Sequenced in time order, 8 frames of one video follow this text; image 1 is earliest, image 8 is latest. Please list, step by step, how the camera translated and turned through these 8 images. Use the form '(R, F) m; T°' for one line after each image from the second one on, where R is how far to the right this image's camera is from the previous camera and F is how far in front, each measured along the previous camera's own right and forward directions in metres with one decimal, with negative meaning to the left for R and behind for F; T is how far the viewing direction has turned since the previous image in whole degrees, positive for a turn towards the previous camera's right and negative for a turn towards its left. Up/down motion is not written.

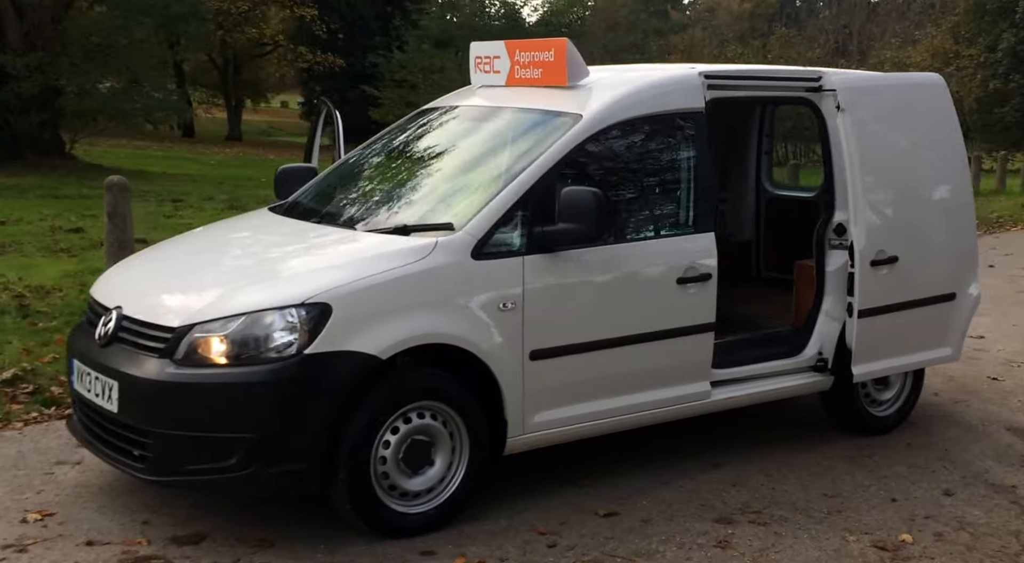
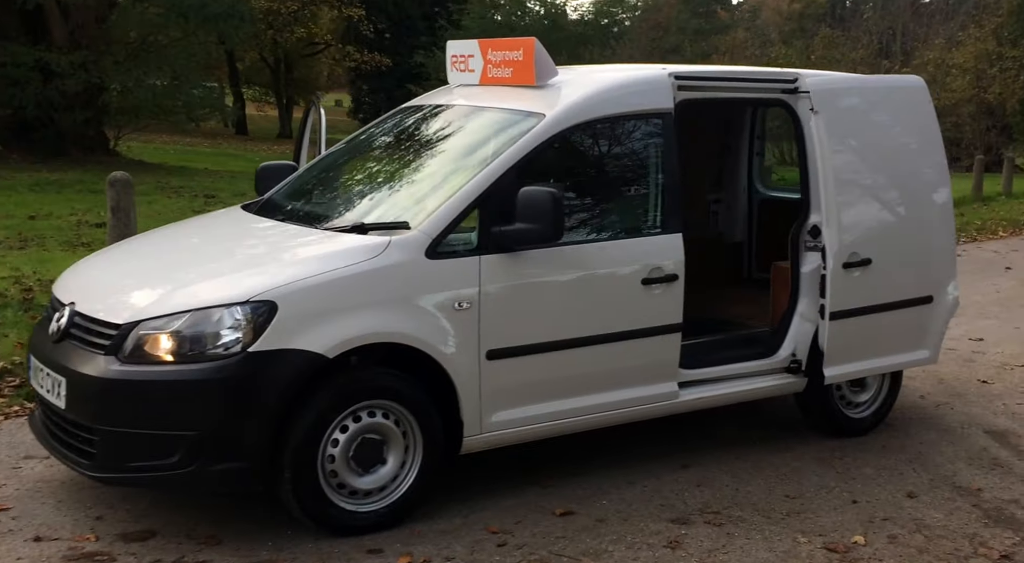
(+0.4, -0.1) m; -2°
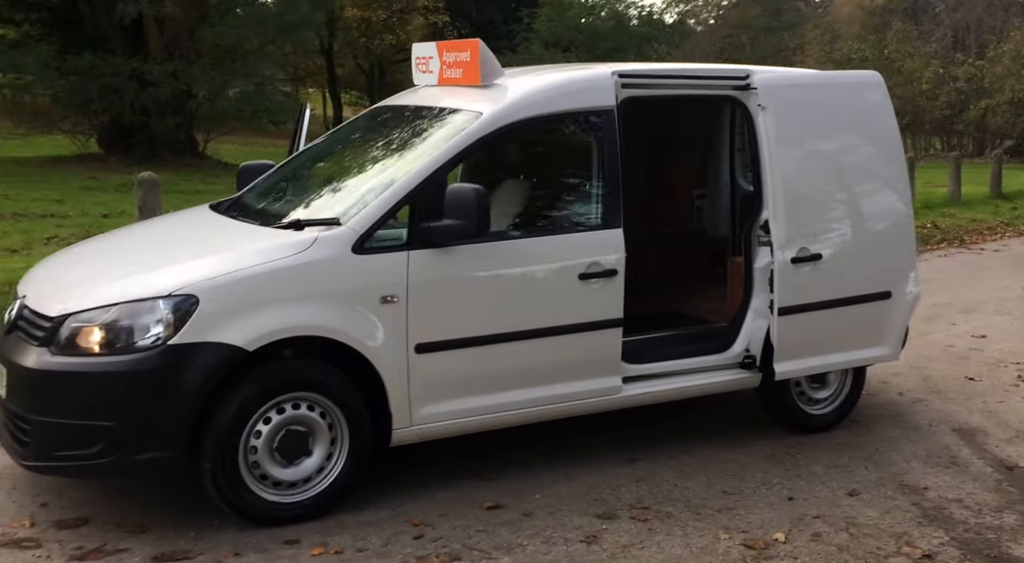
(+0.7, 0.0) m; -4°
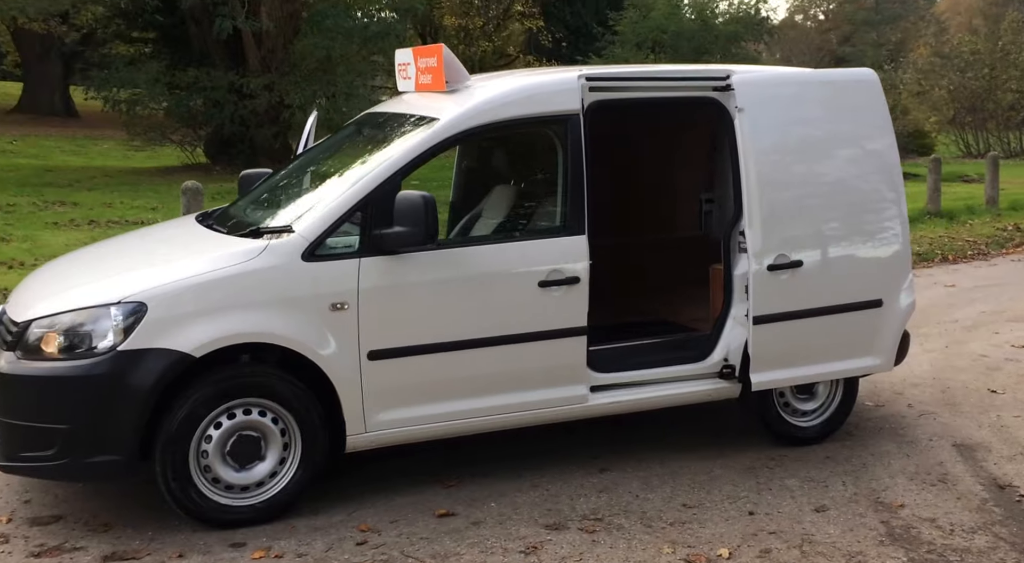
(+0.8, 0.0) m; -6°
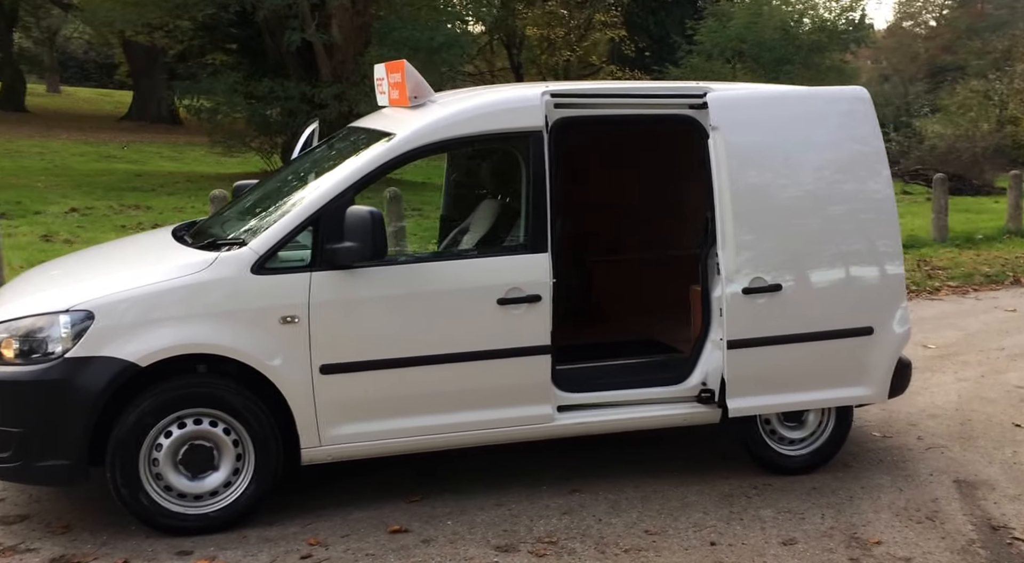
(+0.7, +0.1) m; -6°
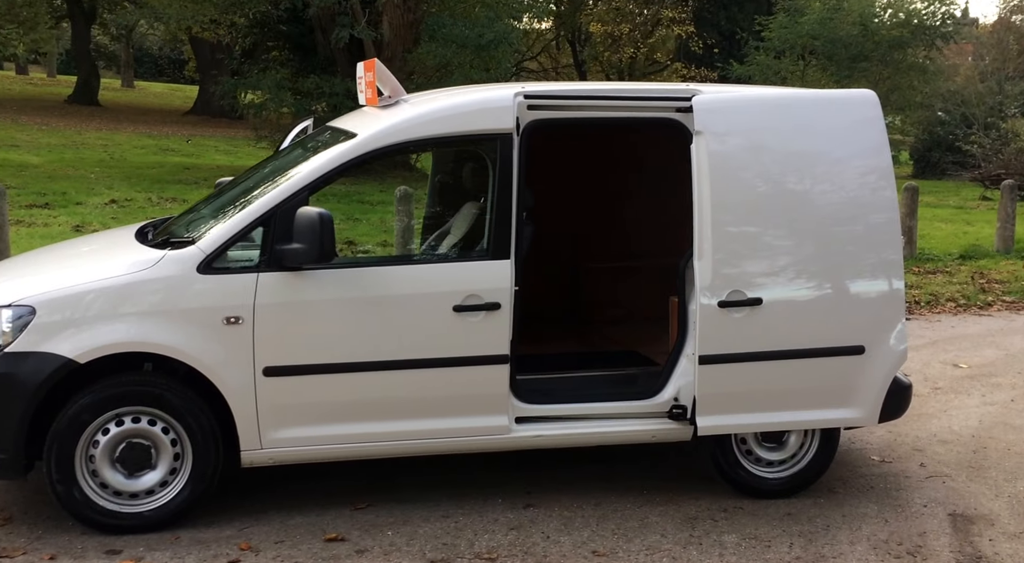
(+0.6, +0.3) m; -5°
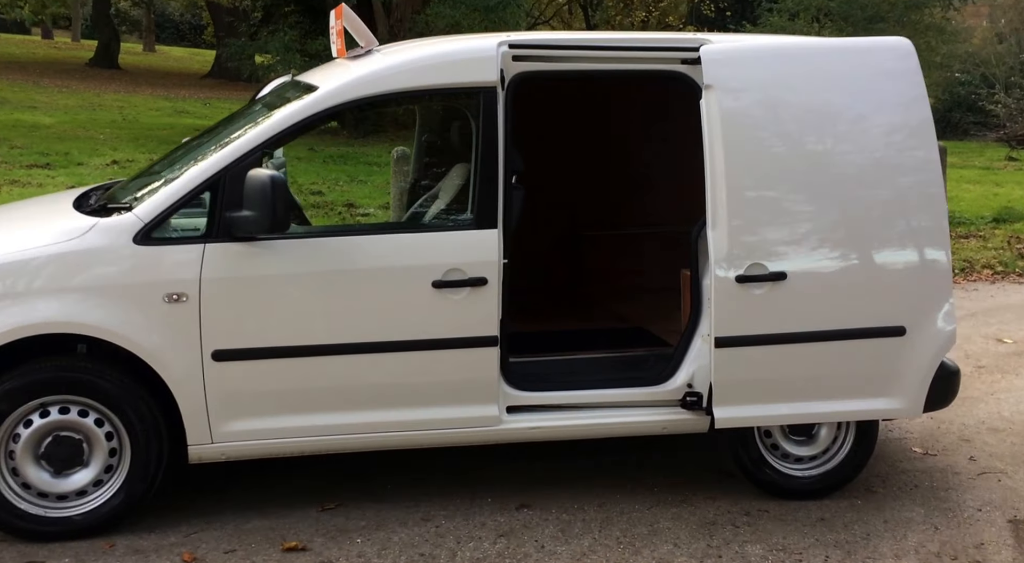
(+0.1, +0.7) m; -1°
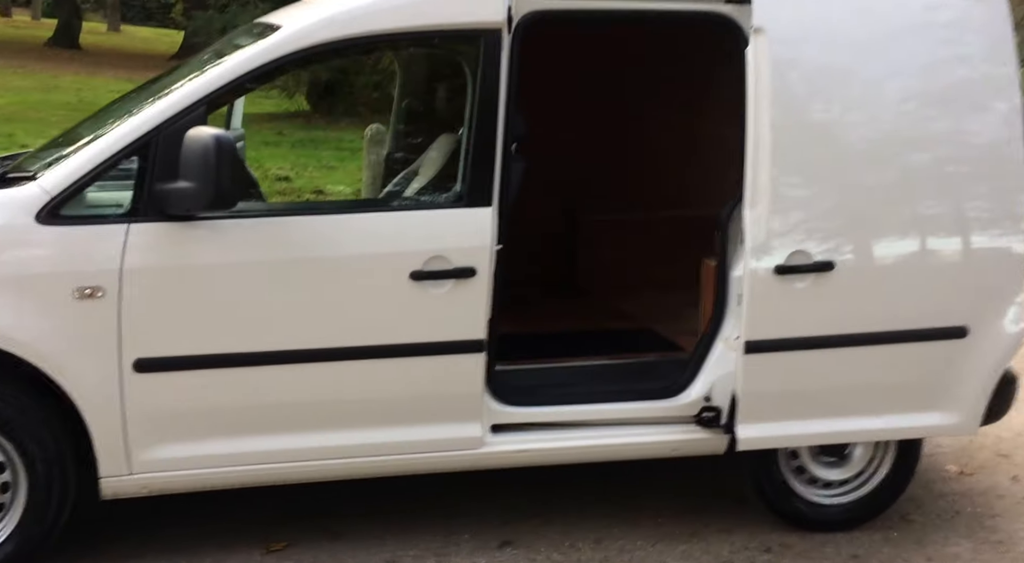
(-0.1, +0.8) m; +2°
